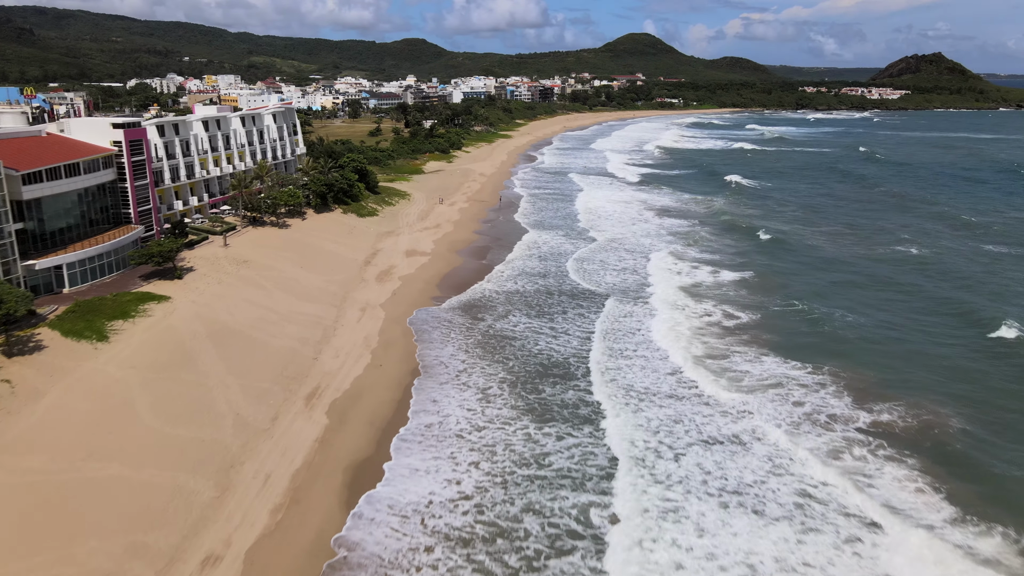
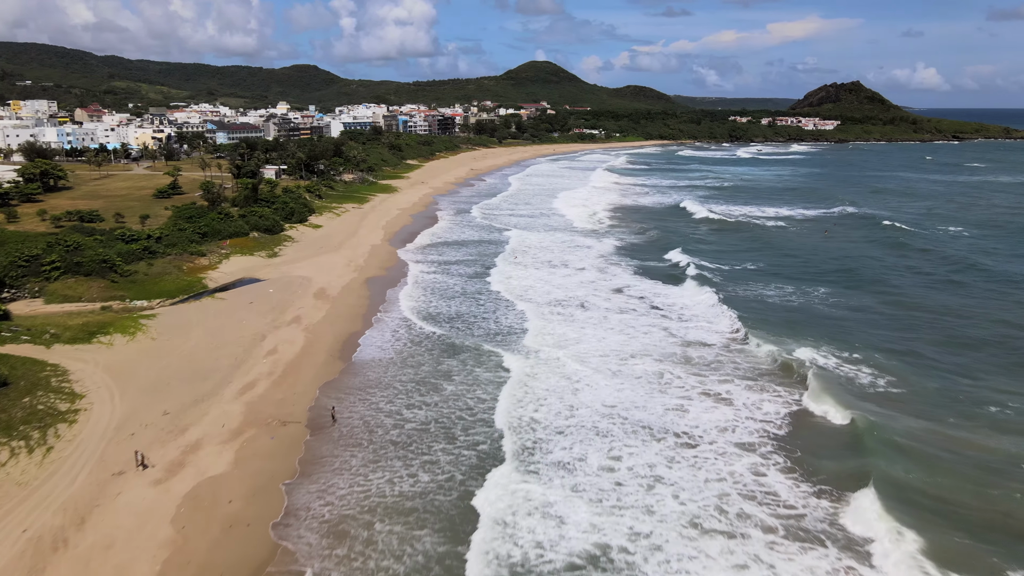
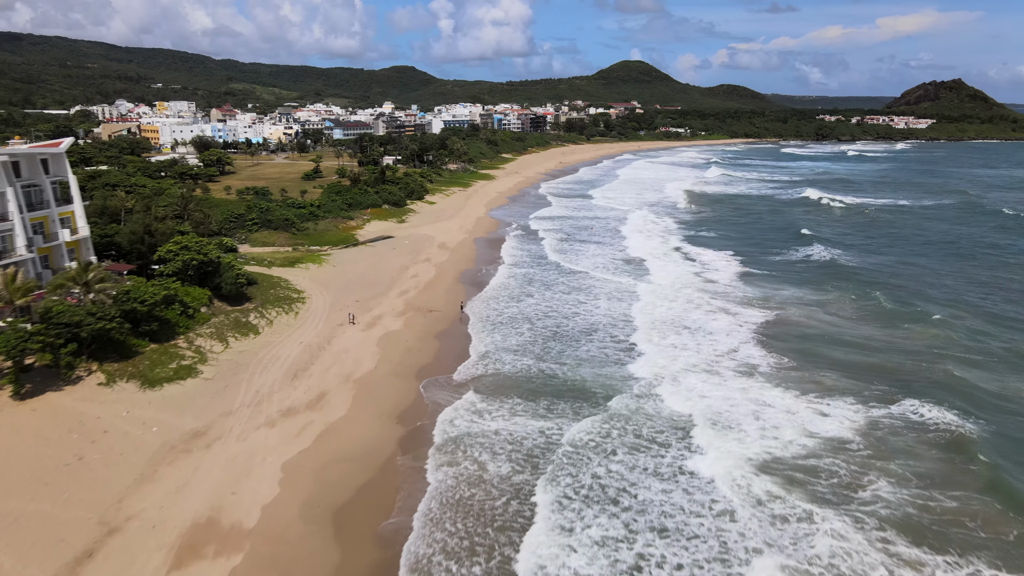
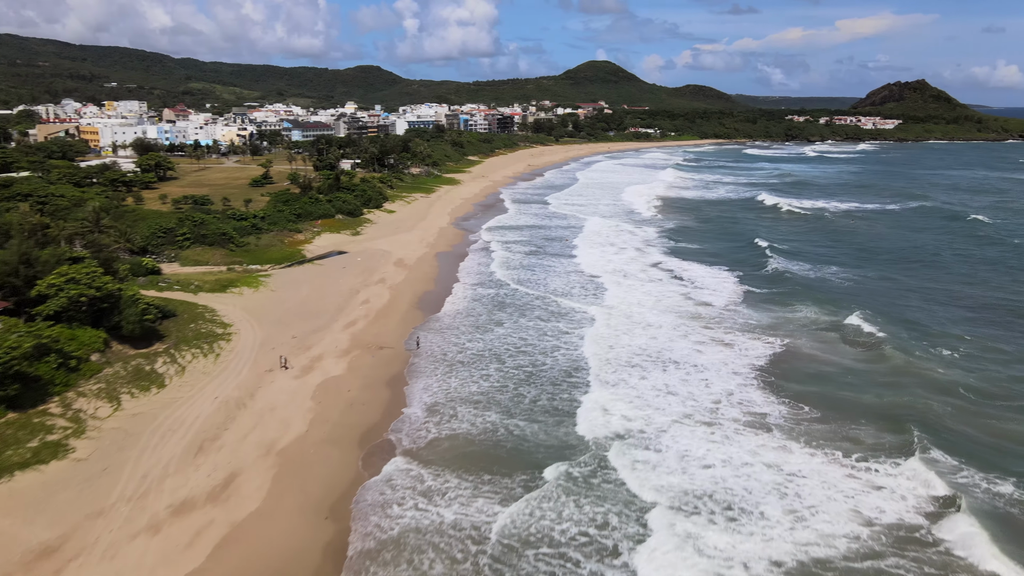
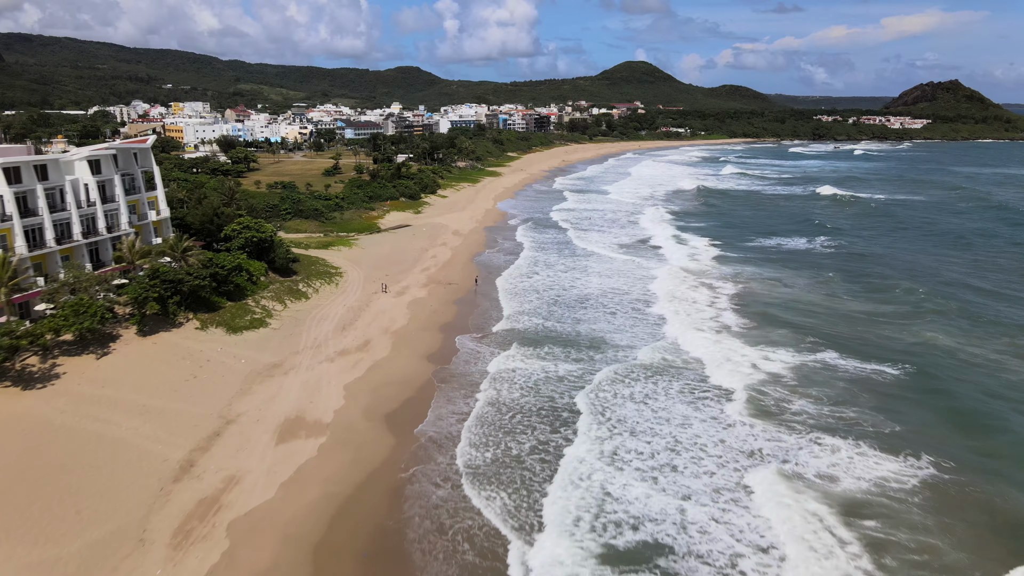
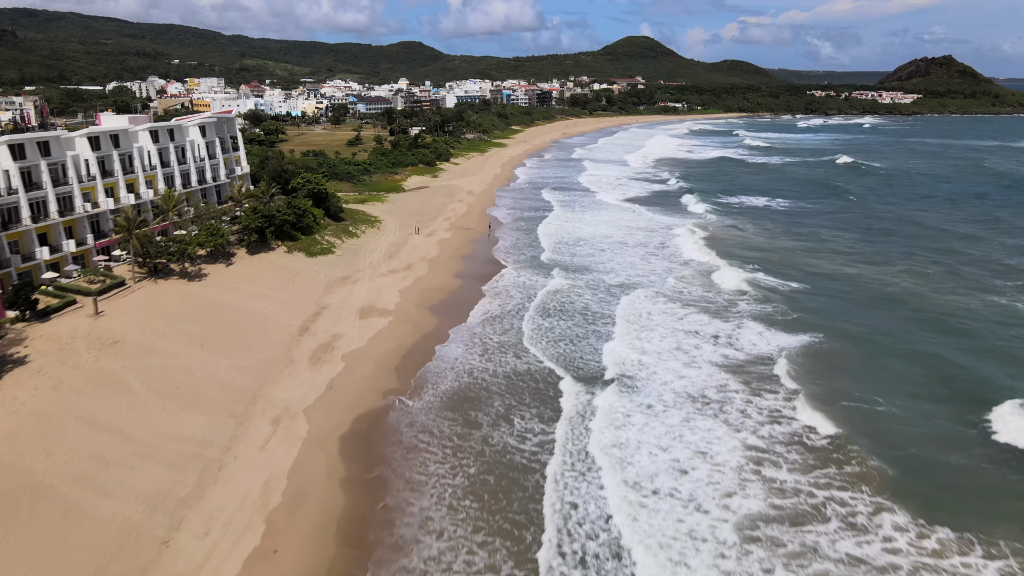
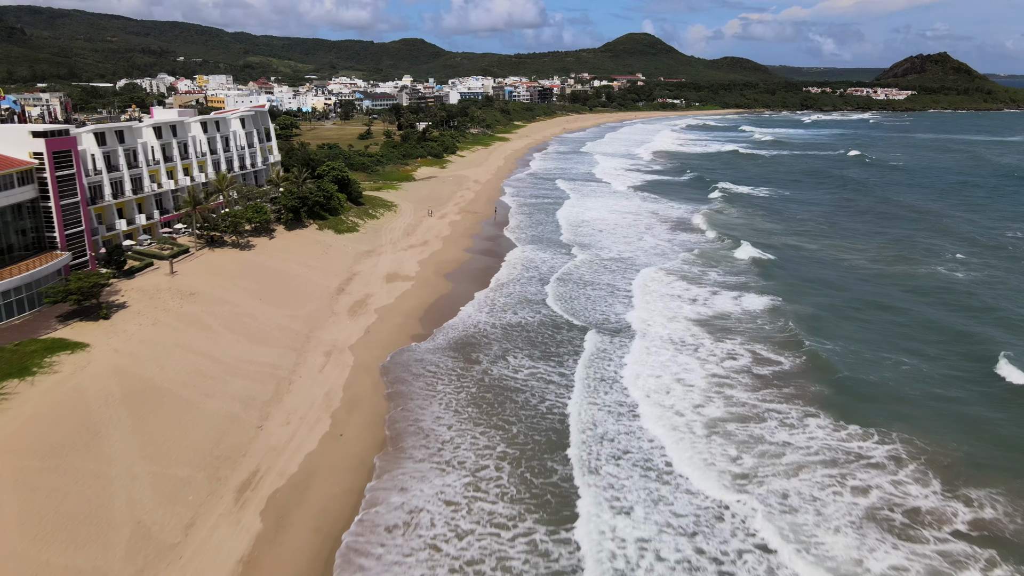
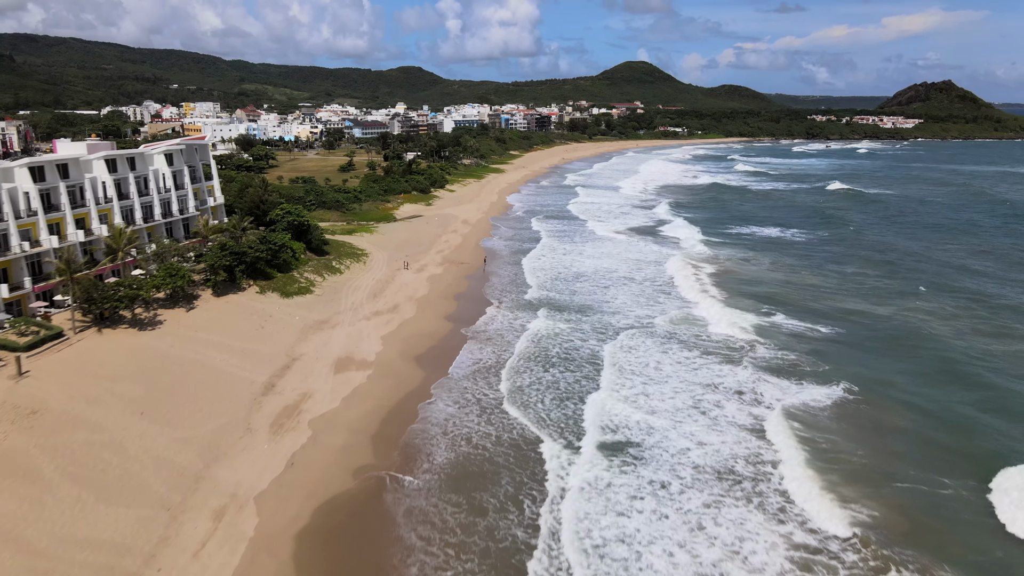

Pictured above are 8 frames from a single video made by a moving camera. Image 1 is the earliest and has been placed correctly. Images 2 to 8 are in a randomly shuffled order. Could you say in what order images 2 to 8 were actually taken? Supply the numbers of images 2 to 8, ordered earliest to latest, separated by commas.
7, 6, 8, 5, 3, 4, 2
